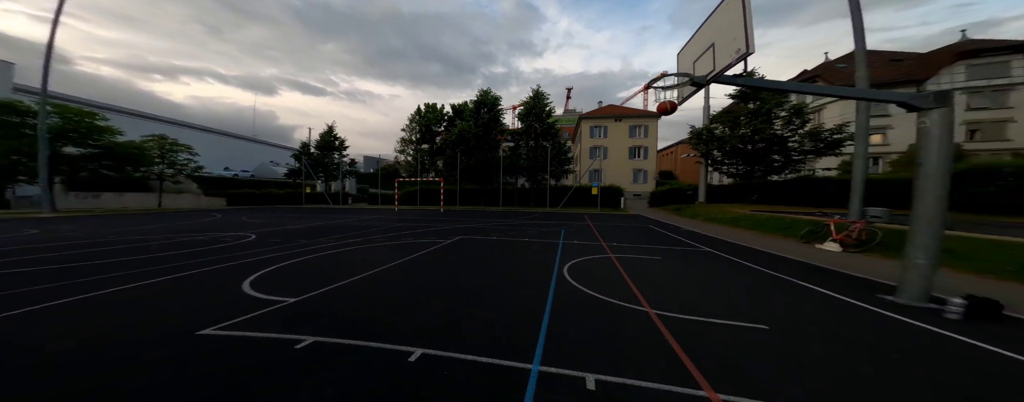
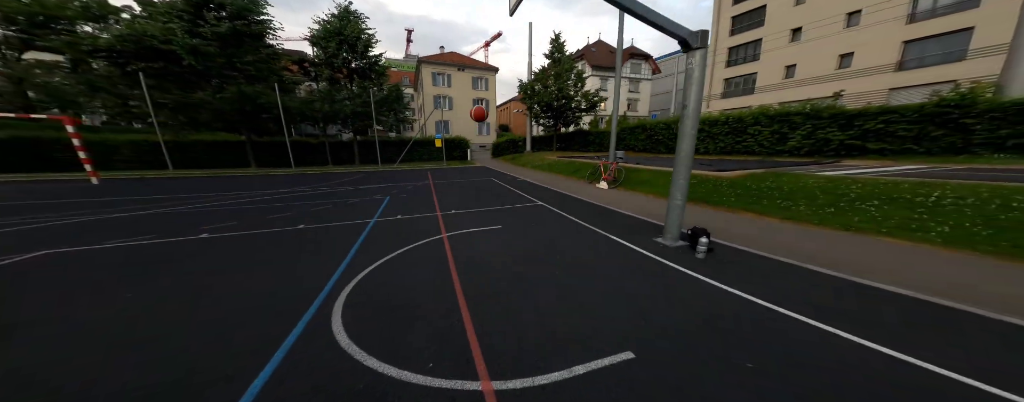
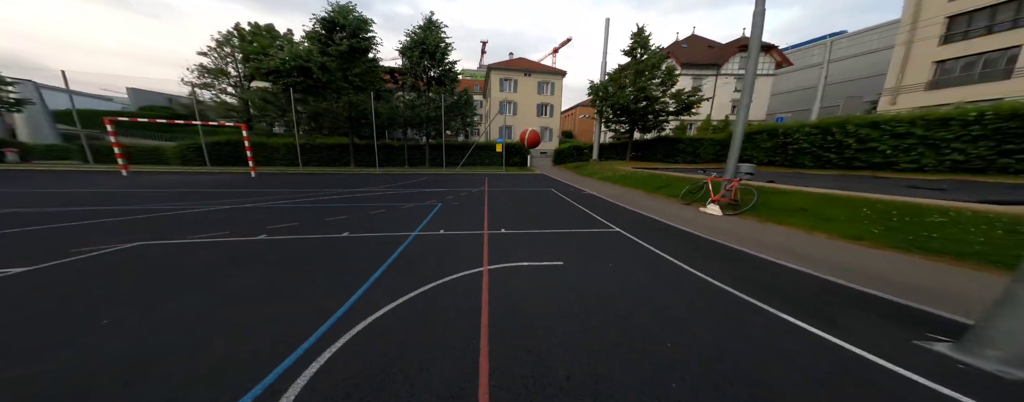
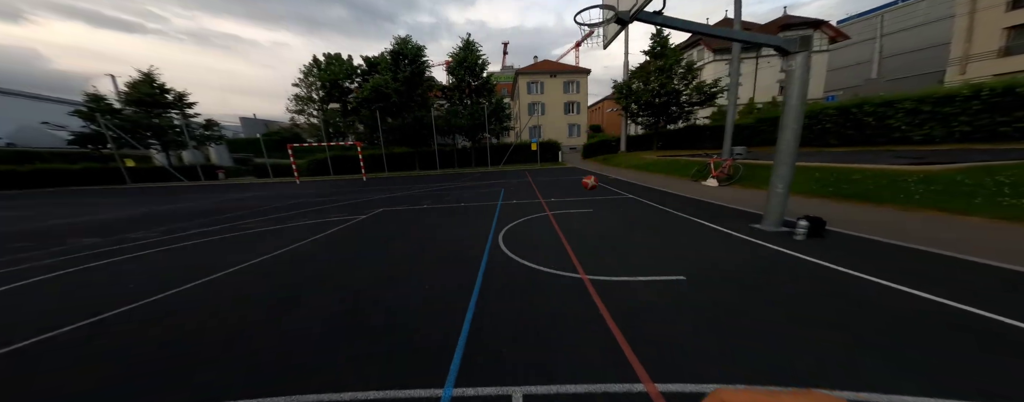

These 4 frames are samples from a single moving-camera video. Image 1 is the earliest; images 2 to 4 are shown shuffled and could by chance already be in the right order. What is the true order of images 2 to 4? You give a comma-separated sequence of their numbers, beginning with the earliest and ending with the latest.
4, 2, 3
